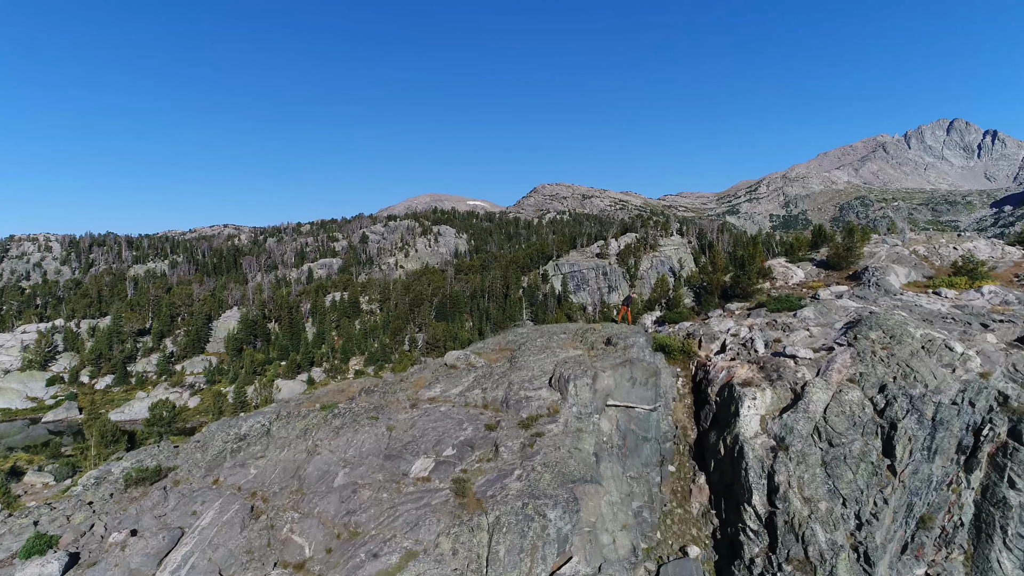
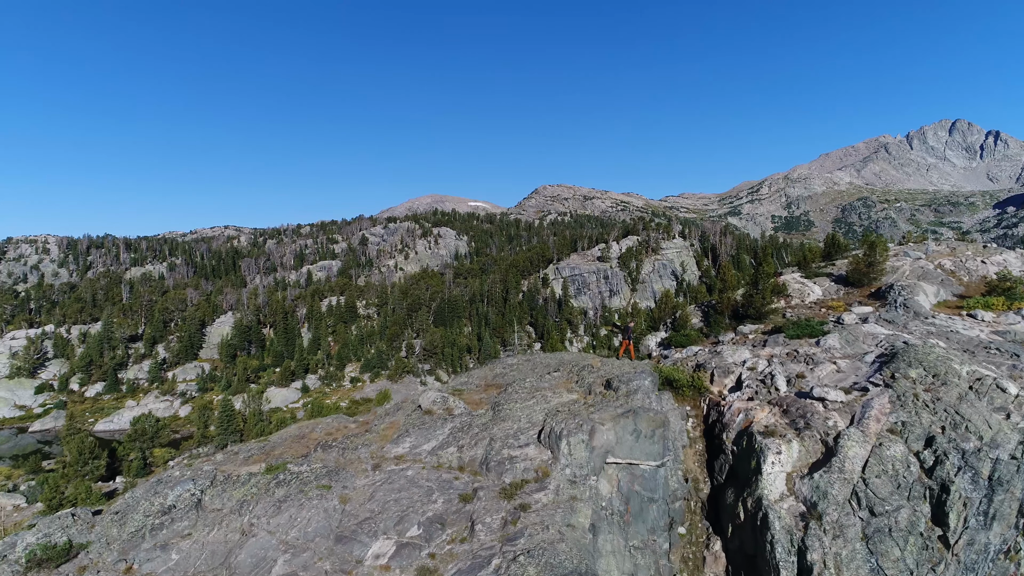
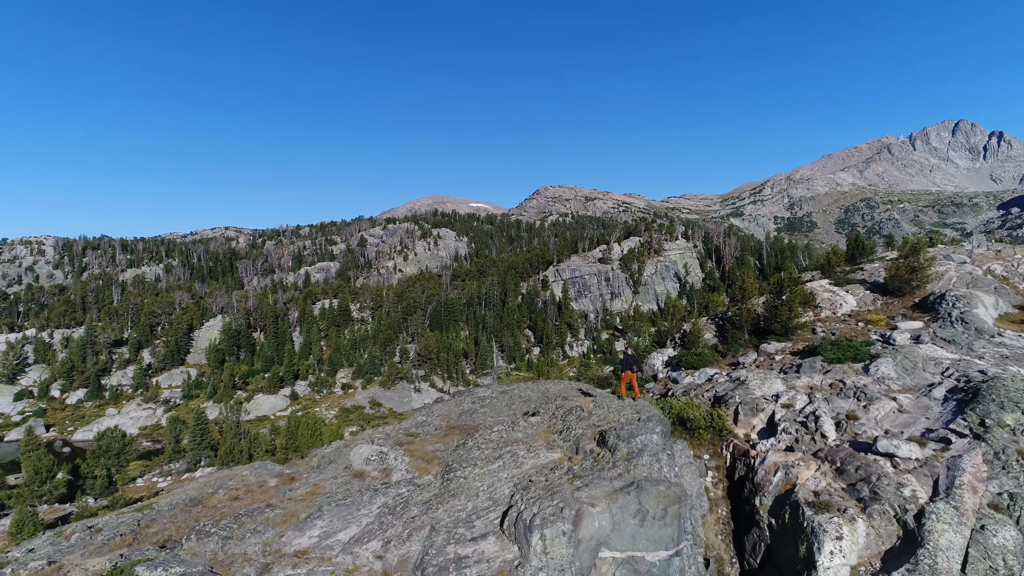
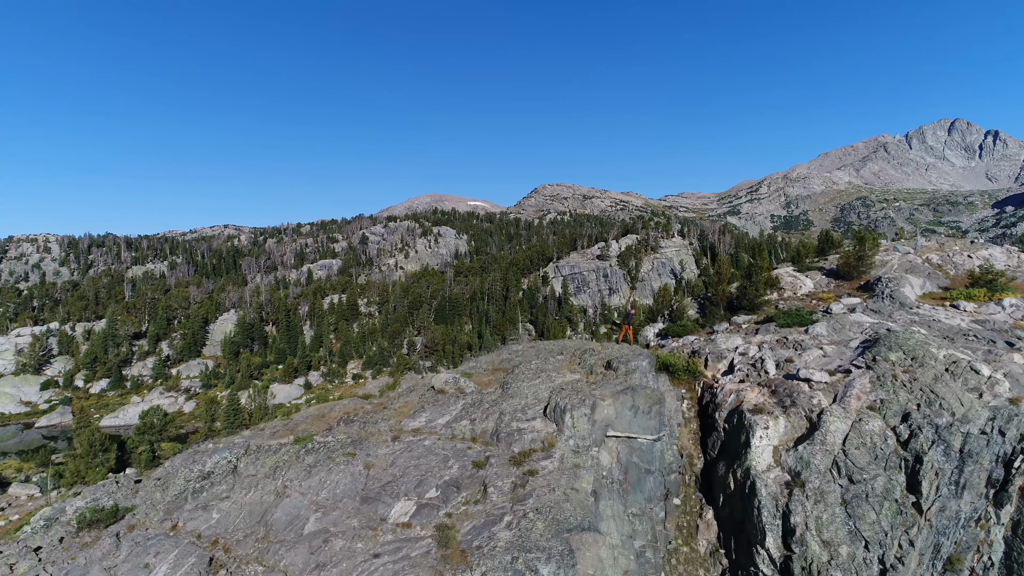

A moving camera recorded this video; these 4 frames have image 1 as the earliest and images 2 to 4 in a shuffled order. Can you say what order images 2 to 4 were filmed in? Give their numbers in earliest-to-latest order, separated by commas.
4, 2, 3
